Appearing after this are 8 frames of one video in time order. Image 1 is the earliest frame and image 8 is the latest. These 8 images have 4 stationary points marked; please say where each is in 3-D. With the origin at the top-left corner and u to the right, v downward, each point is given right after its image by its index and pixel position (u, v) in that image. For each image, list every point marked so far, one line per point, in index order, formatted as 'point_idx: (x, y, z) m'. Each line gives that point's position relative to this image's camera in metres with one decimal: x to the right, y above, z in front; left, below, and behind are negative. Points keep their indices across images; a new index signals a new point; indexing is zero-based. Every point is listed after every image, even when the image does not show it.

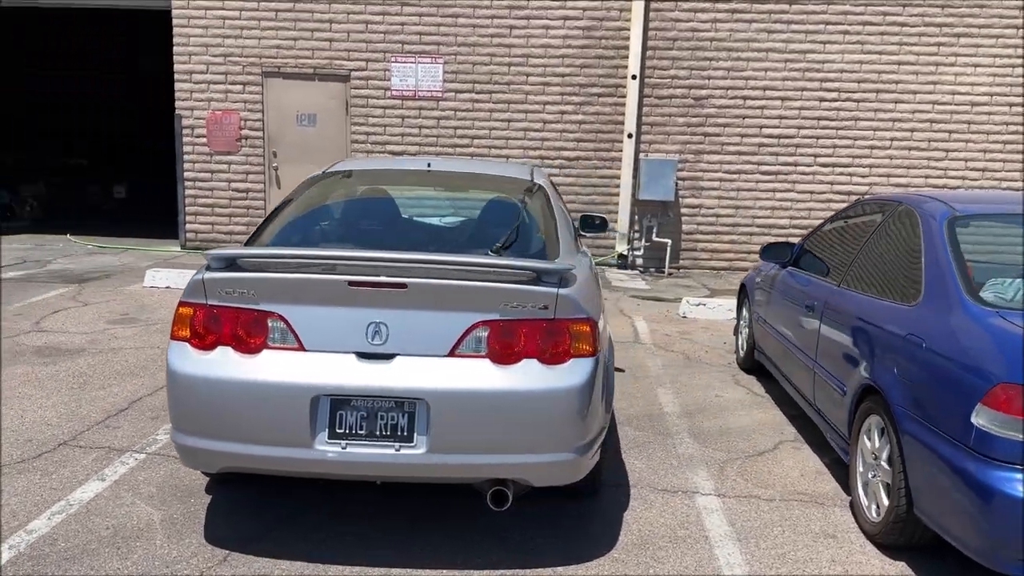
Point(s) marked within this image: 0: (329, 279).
0: (-0.7, 0.0, +3.0) m
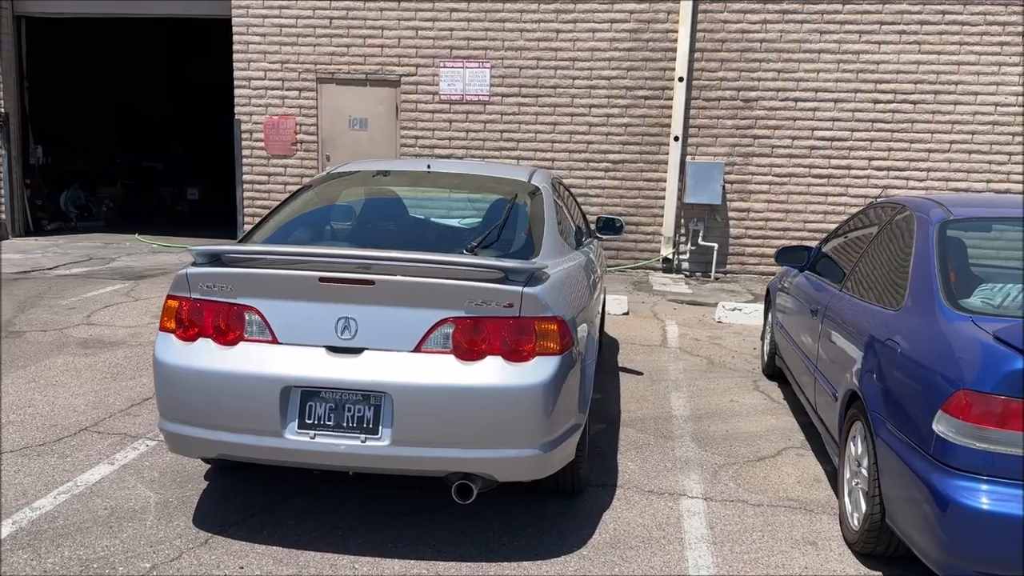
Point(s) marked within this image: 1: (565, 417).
0: (-0.8, 0.0, +3.2) m
1: (+0.2, -0.5, +3.3) m
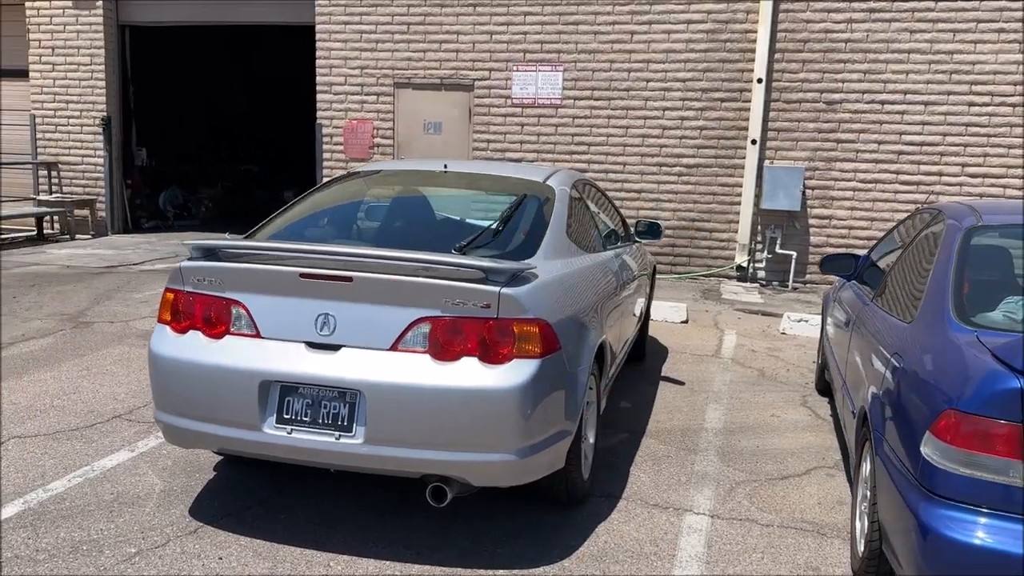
0: (-0.9, +0.1, +3.2) m
1: (+0.1, -0.5, +3.2) m
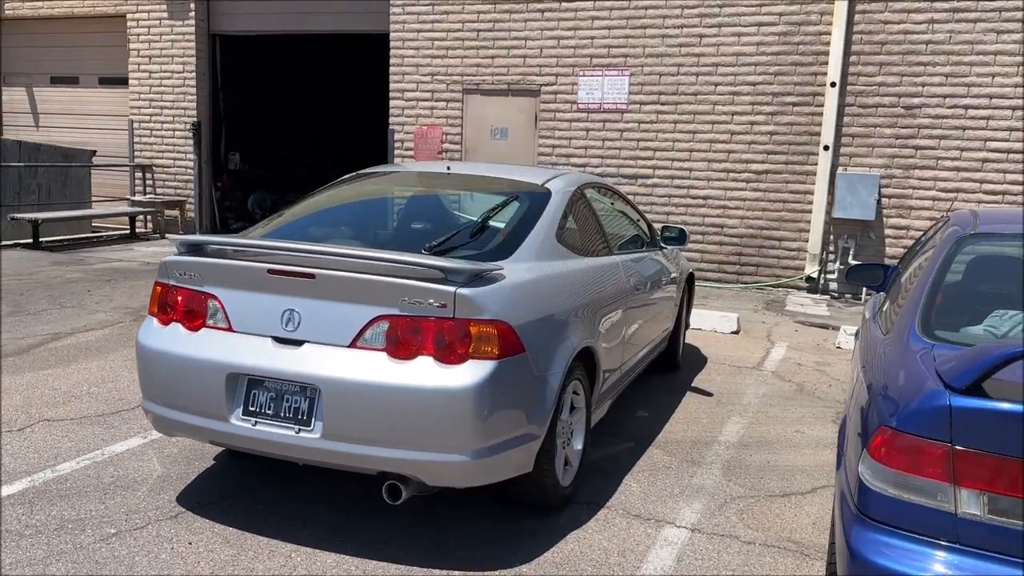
0: (-1.0, +0.1, +3.3) m
1: (0.0, -0.5, +3.2) m
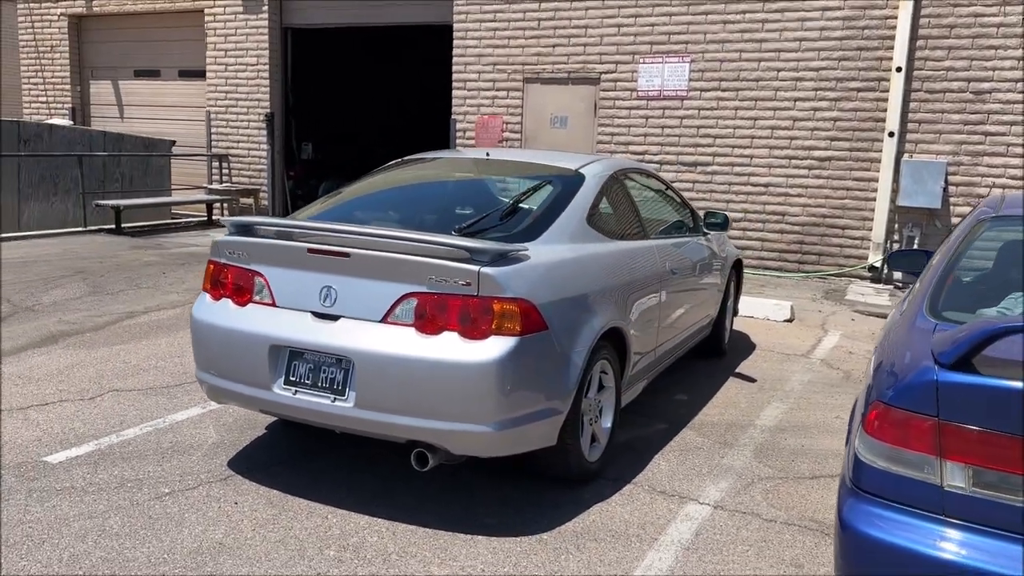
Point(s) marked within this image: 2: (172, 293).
0: (-0.9, +0.2, +3.5) m
1: (+0.1, -0.4, +3.4) m
2: (-3.1, 0.0, +7.9) m
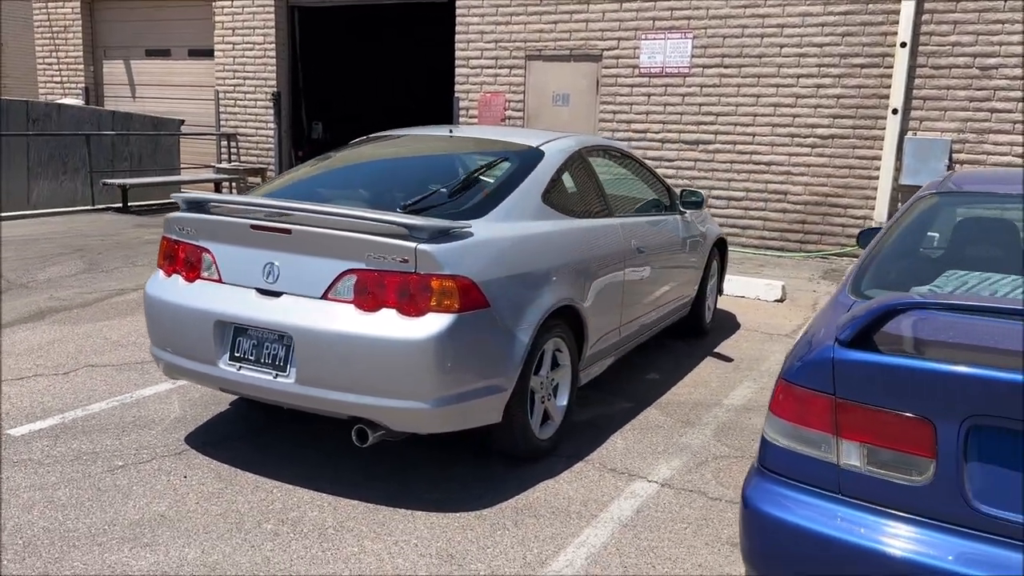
0: (-1.1, +0.3, +3.5) m
1: (-0.2, -0.3, +3.4) m
2: (-3.2, +0.2, +8.0) m
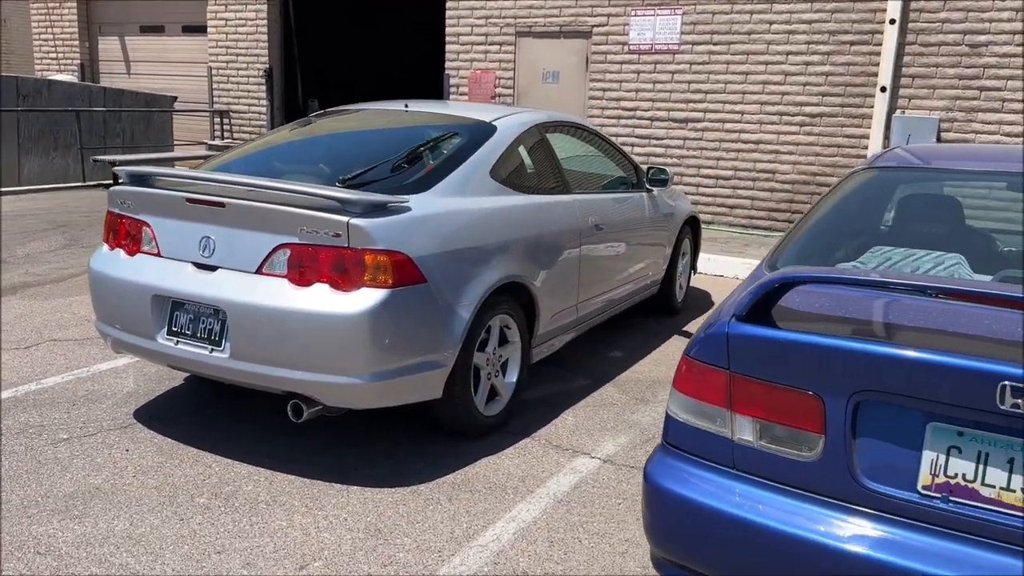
0: (-1.4, +0.4, +3.5) m
1: (-0.4, -0.2, +3.3) m
2: (-3.4, +0.4, +8.0) m
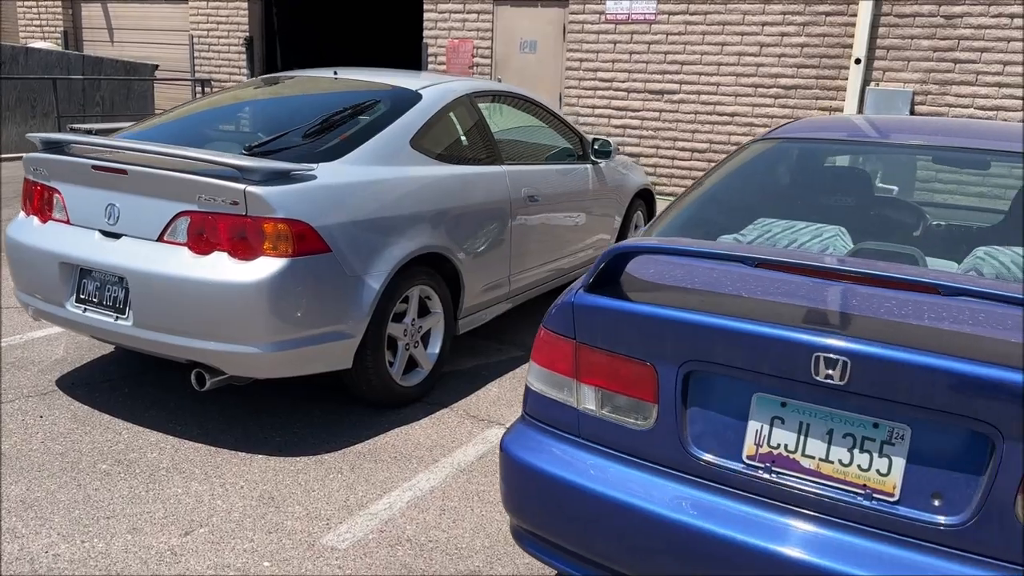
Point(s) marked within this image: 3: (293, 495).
0: (-1.7, +0.5, +3.5) m
1: (-0.8, -0.1, +3.3) m
2: (-3.7, +0.7, +8.0) m
3: (-0.8, -0.7, +3.1) m
